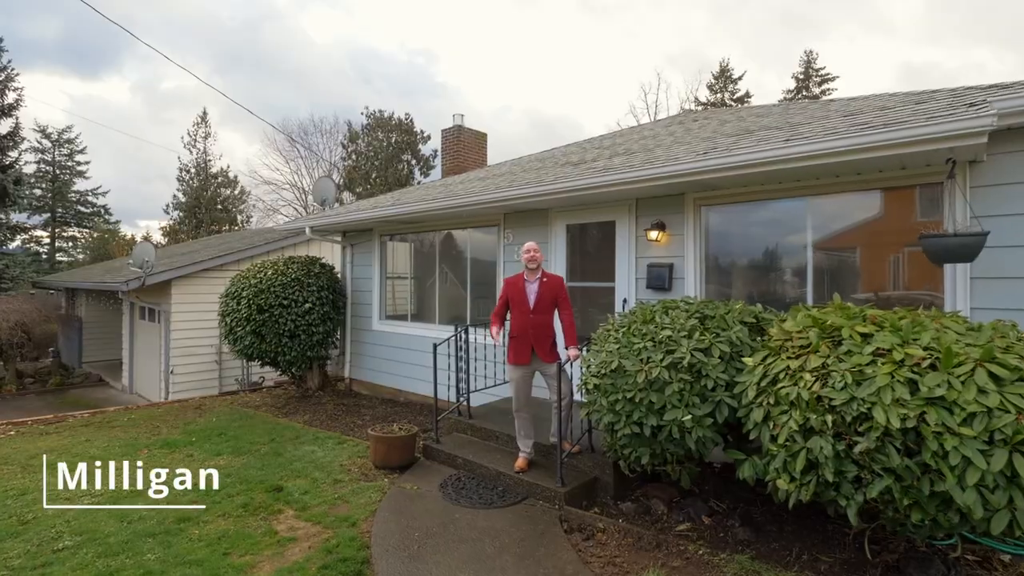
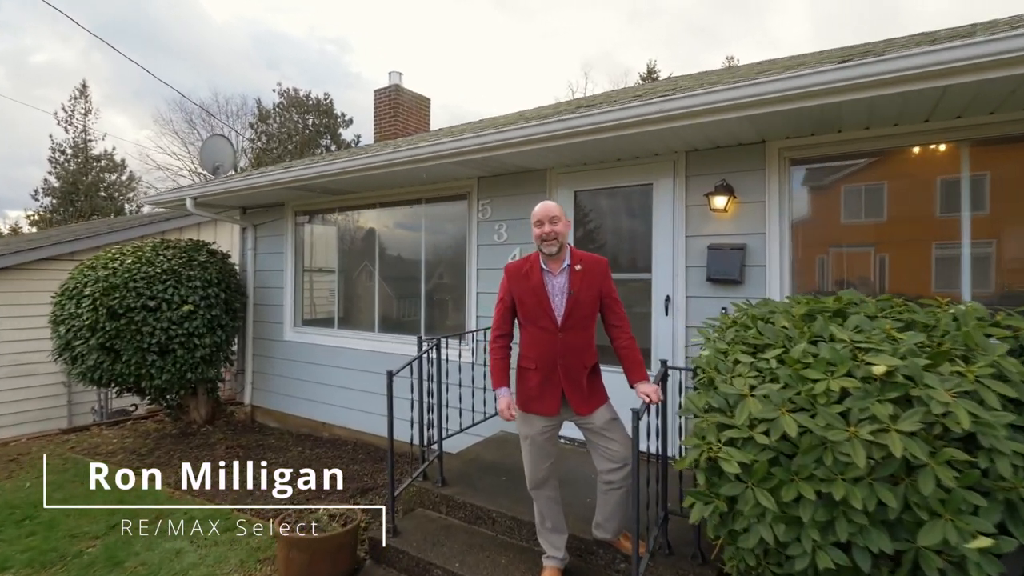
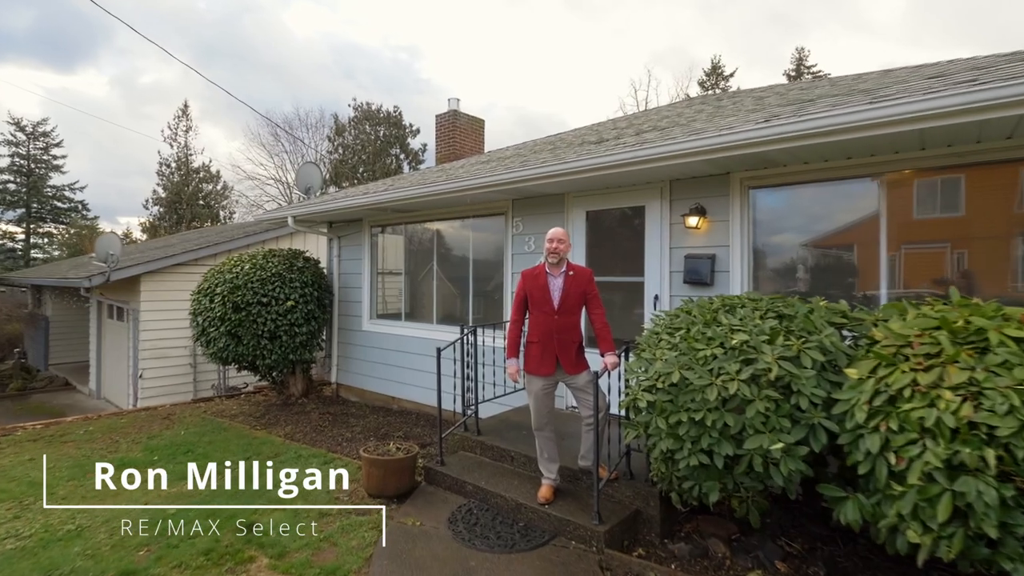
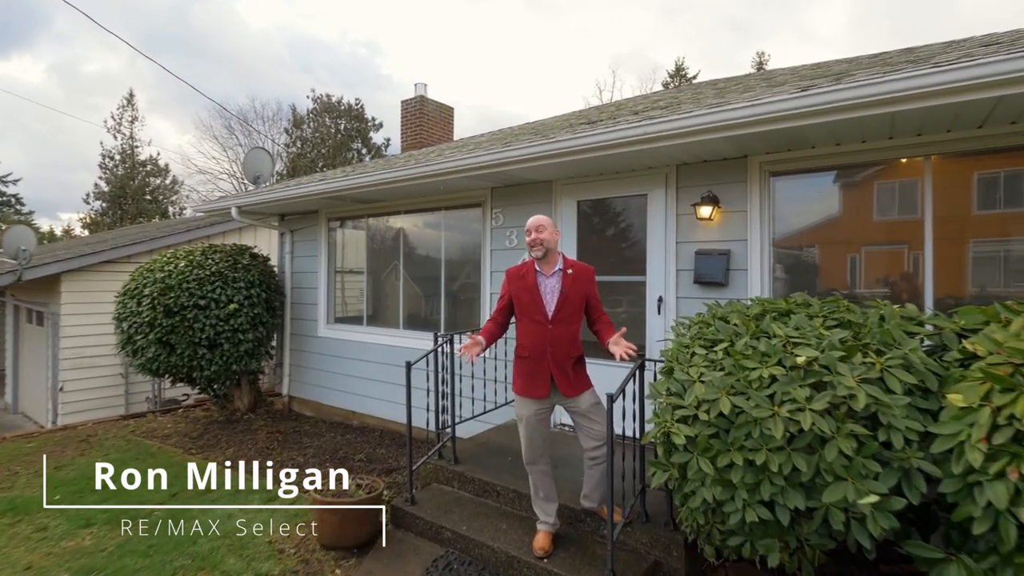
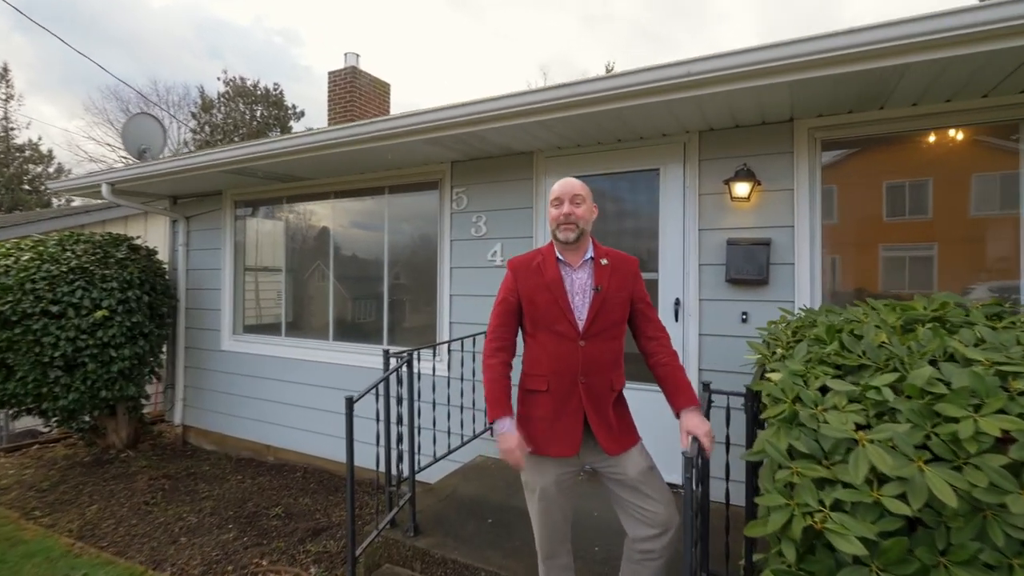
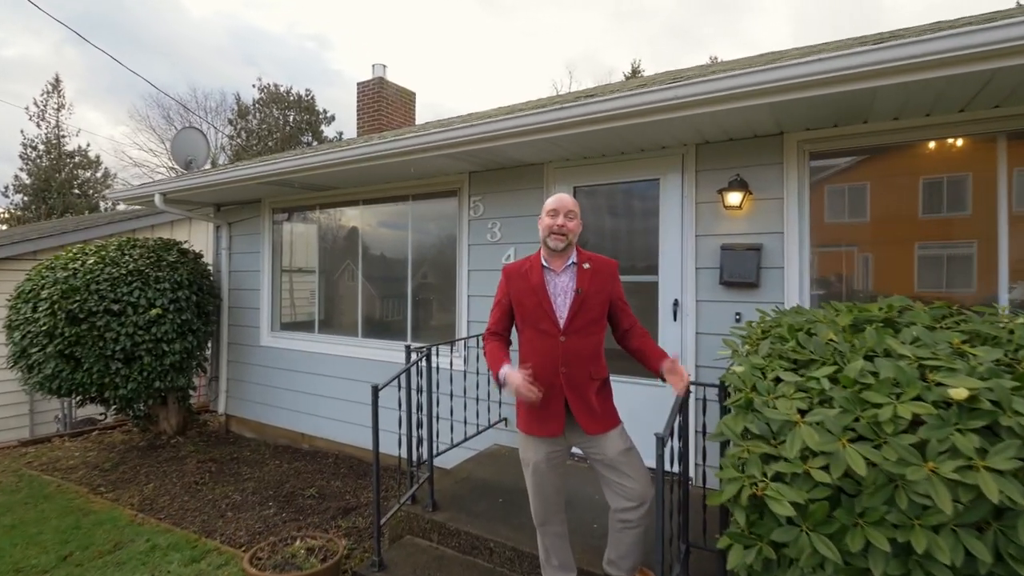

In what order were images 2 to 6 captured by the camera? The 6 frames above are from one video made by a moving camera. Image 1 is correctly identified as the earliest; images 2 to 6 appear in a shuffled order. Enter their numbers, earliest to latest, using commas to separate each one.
3, 4, 2, 6, 5
